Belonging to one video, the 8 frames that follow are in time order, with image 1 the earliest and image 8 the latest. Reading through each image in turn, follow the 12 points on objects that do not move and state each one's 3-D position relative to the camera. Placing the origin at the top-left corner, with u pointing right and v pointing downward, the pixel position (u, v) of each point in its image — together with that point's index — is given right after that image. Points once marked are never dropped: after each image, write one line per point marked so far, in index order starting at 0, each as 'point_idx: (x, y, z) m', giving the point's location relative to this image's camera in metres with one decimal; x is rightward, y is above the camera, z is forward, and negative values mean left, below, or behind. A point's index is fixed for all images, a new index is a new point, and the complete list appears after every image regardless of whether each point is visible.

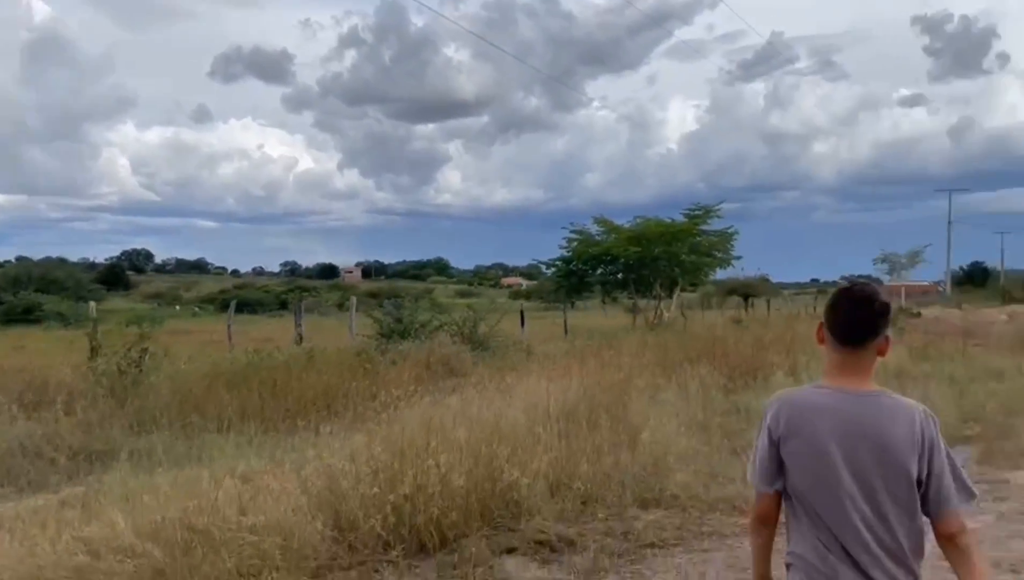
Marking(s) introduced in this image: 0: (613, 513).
0: (+0.9, -2.0, +7.6) m
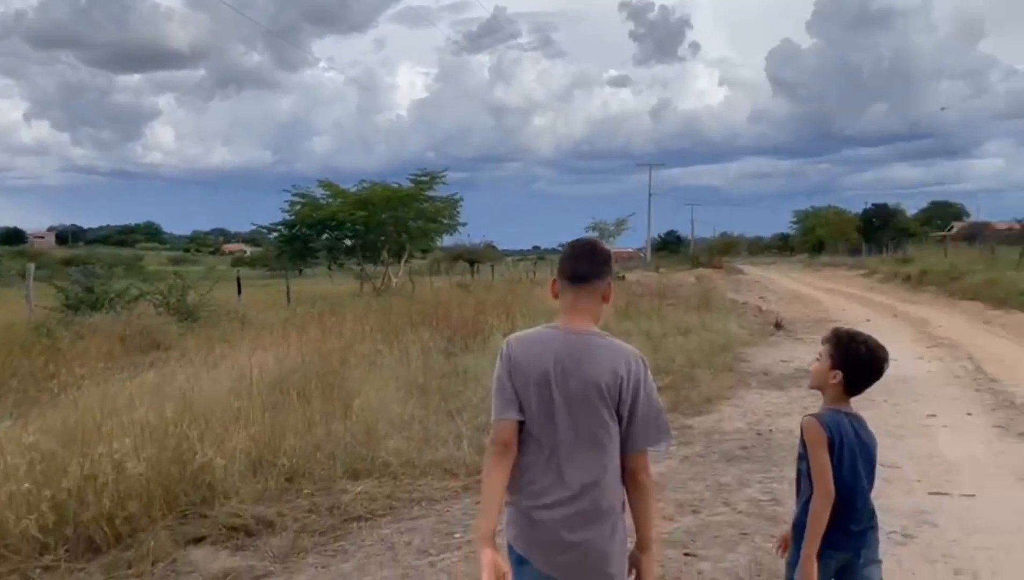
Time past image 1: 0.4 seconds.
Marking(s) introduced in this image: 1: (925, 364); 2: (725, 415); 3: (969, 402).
0: (-1.6, -1.7, +7.1) m
1: (+7.3, -1.3, +14.7) m
2: (+2.5, -1.5, +9.9) m
3: (+5.9, -1.4, +10.8) m
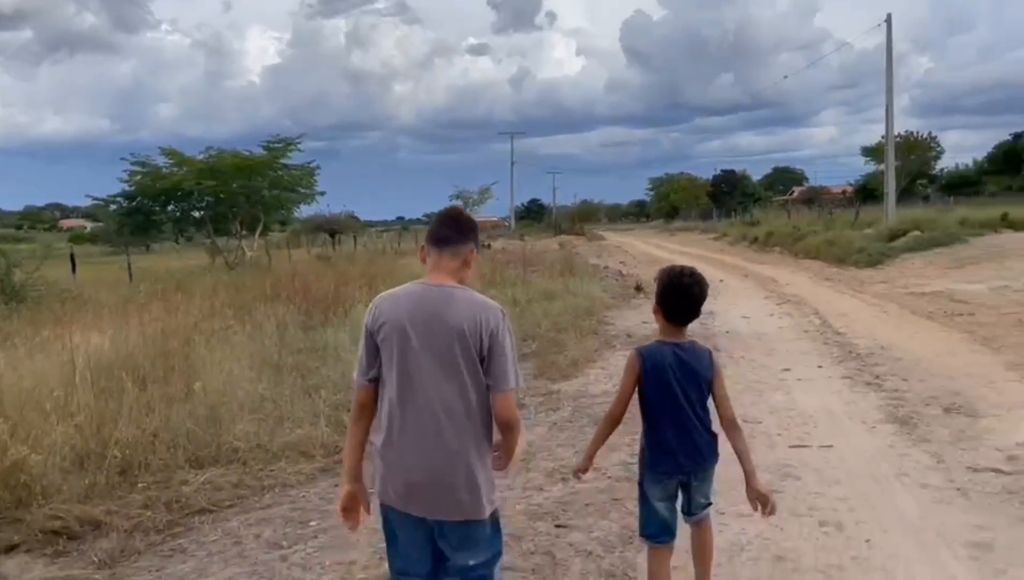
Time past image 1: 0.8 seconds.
0: (-2.7, -1.5, +6.4) m
1: (+4.8, -0.6, +15.3) m
2: (+0.9, -1.0, +9.8) m
3: (+4.1, -0.9, +11.3) m
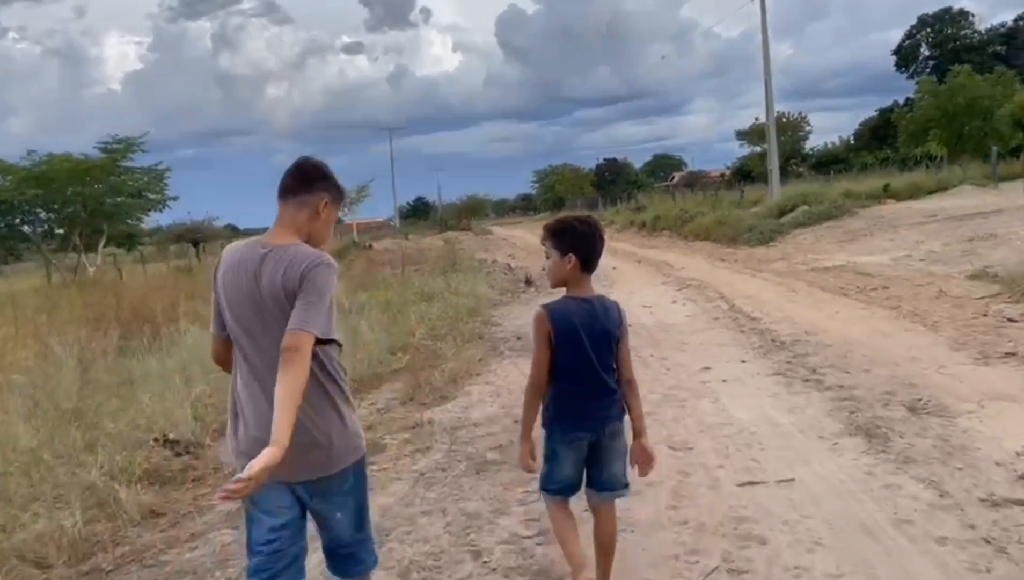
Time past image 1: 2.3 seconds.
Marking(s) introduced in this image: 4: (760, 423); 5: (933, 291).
0: (-3.5, -1.7, +4.0) m
1: (+2.8, -0.3, +13.8) m
2: (-0.4, -1.0, +7.8) m
3: (+2.6, -0.6, +9.7) m
4: (+1.9, -1.0, +6.3) m
5: (+6.4, 0.0, +12.6) m
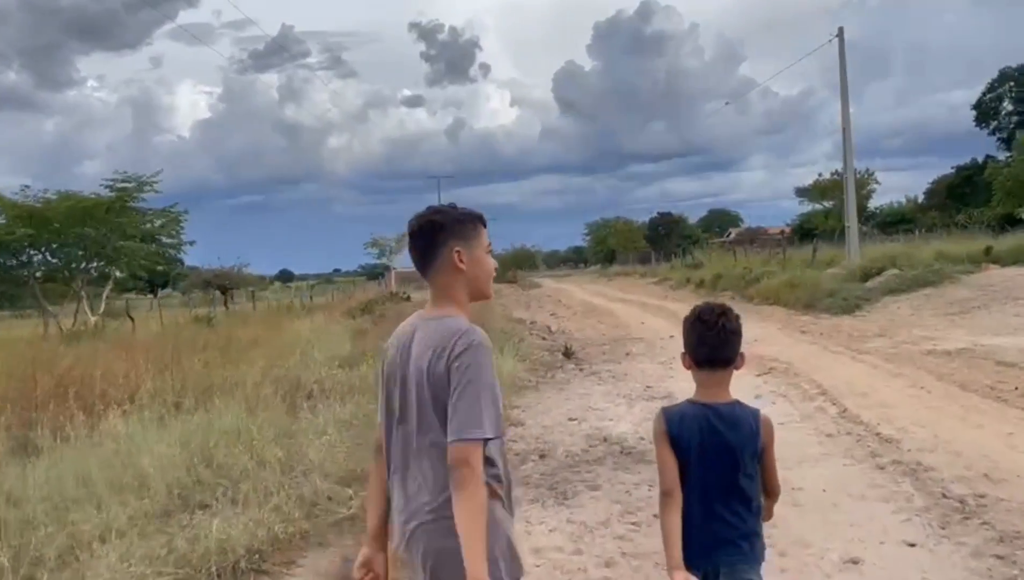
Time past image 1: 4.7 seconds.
0: (-3.8, -2.0, +0.7) m
1: (+3.1, -1.5, +10.1) m
2: (-0.4, -1.7, +4.3) m
3: (+2.7, -1.5, +6.0) m
4: (+1.7, -1.7, +2.7) m
5: (+6.7, -1.2, +8.8) m
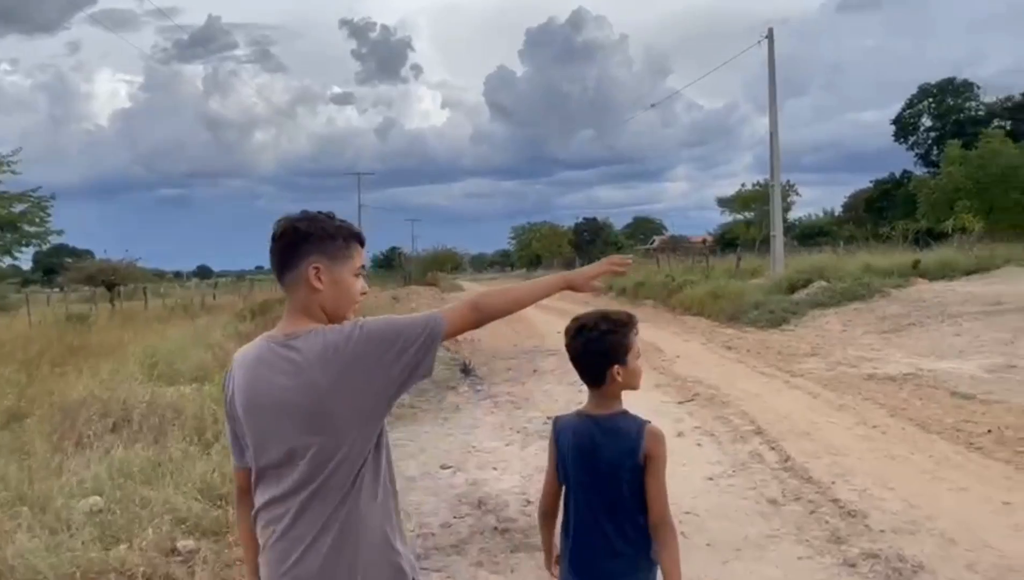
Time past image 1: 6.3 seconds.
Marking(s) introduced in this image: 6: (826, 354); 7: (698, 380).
0: (-4.3, -2.0, -2.0) m
1: (+1.7, -1.6, +8.0) m
2: (-1.2, -1.7, +2.0) m
3: (+1.7, -1.6, +3.9) m
4: (+1.0, -1.8, +0.5) m
5: (+5.4, -1.4, +7.0) m
6: (+5.9, -1.2, +15.7) m
7: (+2.9, -1.4, +12.9) m
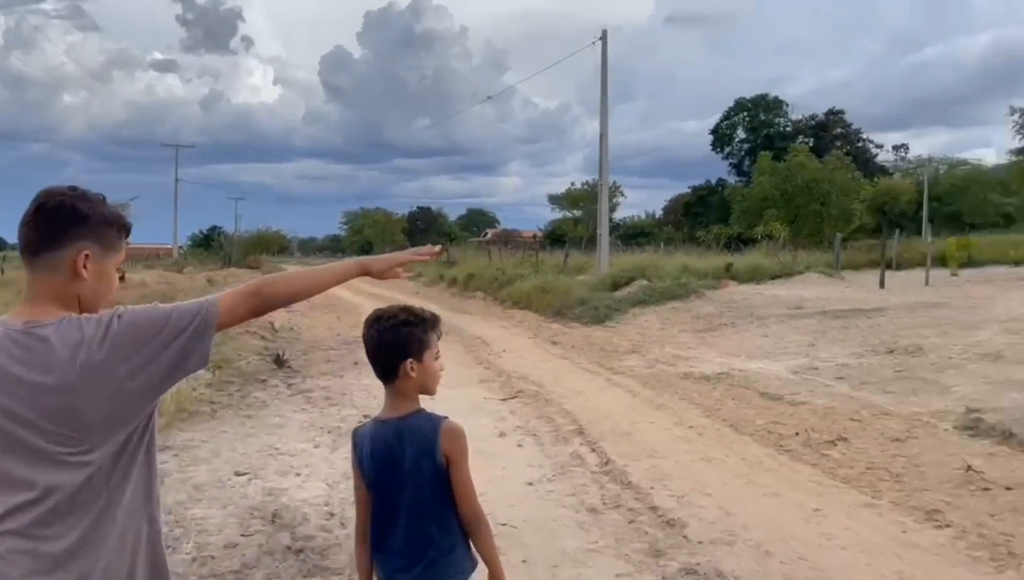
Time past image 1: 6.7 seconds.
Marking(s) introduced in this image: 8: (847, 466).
0: (-3.9, -1.9, -3.3) m
1: (0.0, -1.6, +7.7) m
2: (-1.7, -1.7, +1.2) m
3: (+0.8, -1.7, +3.6) m
4: (+0.8, -1.8, +0.2) m
5: (+3.8, -1.5, +7.4) m
6: (+2.6, -1.2, +16.0) m
7: (+0.2, -1.3, +12.7) m
8: (+2.9, -1.5, +7.3) m
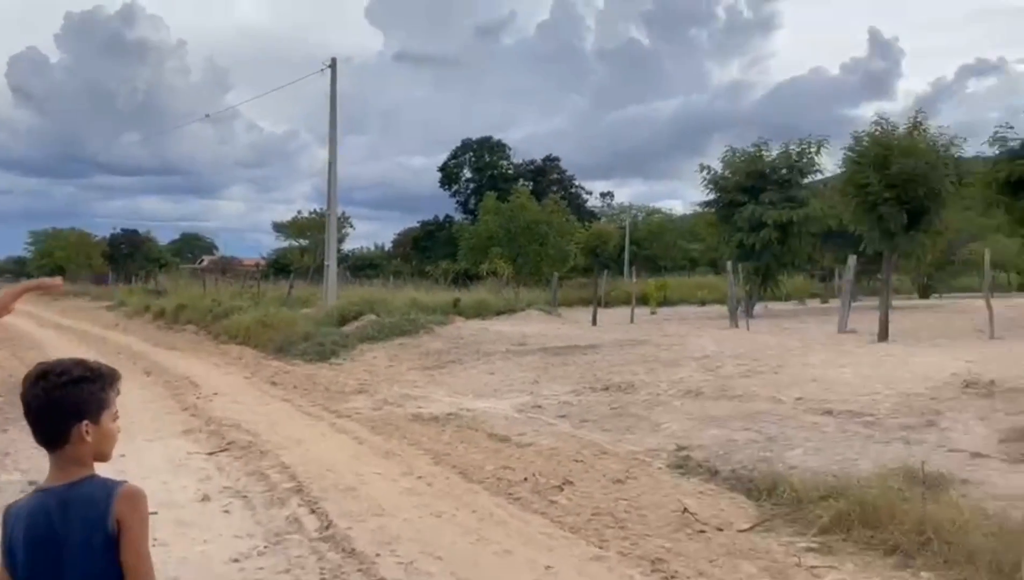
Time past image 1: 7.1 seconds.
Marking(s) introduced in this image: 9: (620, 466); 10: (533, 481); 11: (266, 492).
0: (-2.6, -1.8, -5.0) m
1: (-2.3, -1.9, +6.7) m
2: (-1.9, -1.8, -0.1) m
3: (-0.3, -1.9, +3.1) m
4: (+0.8, -1.9, -0.2) m
5: (+1.4, -1.9, +7.6) m
6: (-2.6, -1.9, +15.4) m
7: (-3.8, -1.8, +11.4) m
8: (+0.5, -1.9, +7.2) m
9: (+1.1, -1.9, +8.8) m
10: (+0.2, -1.9, +8.3) m
11: (-2.3, -1.9, +7.9) m
